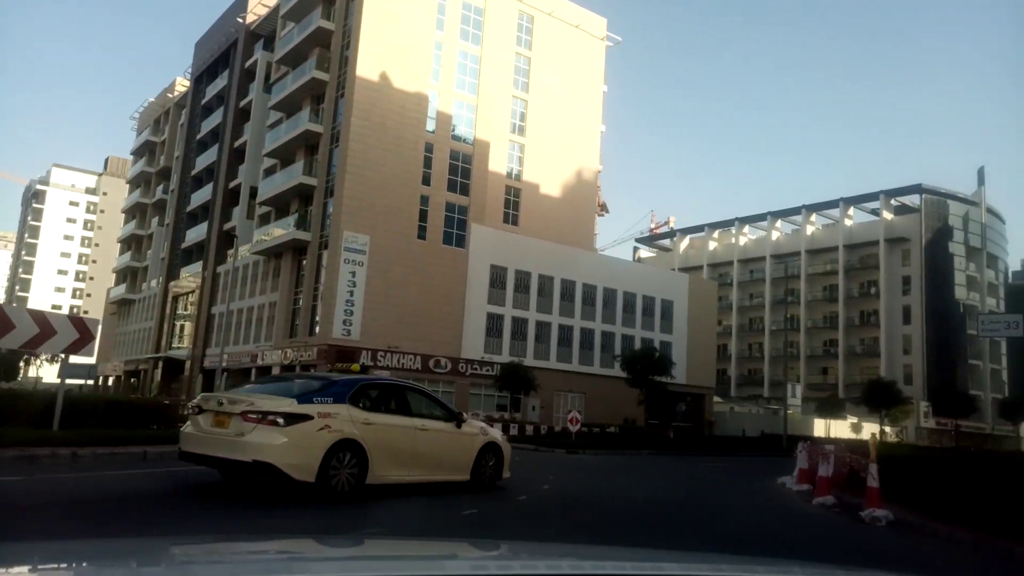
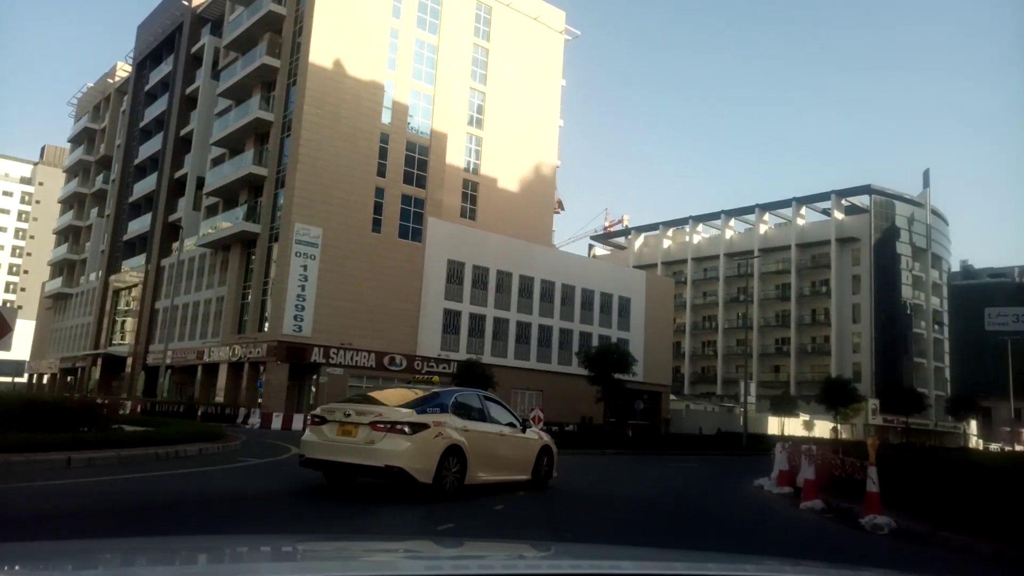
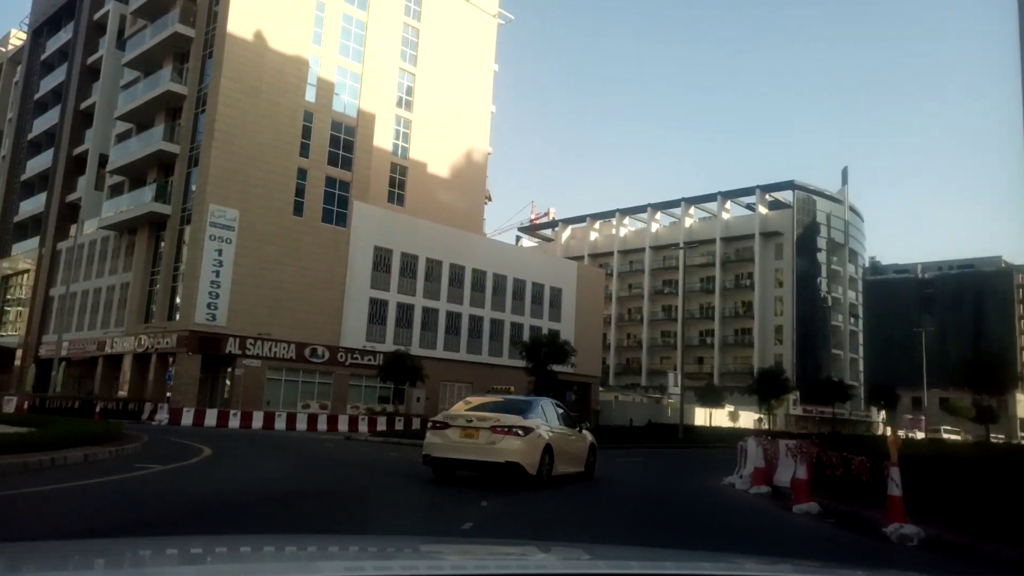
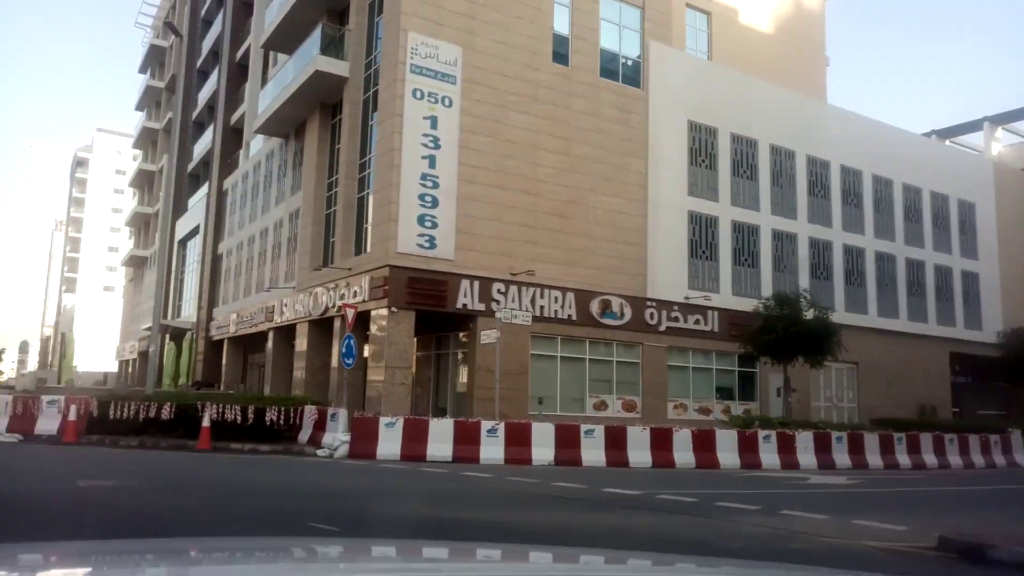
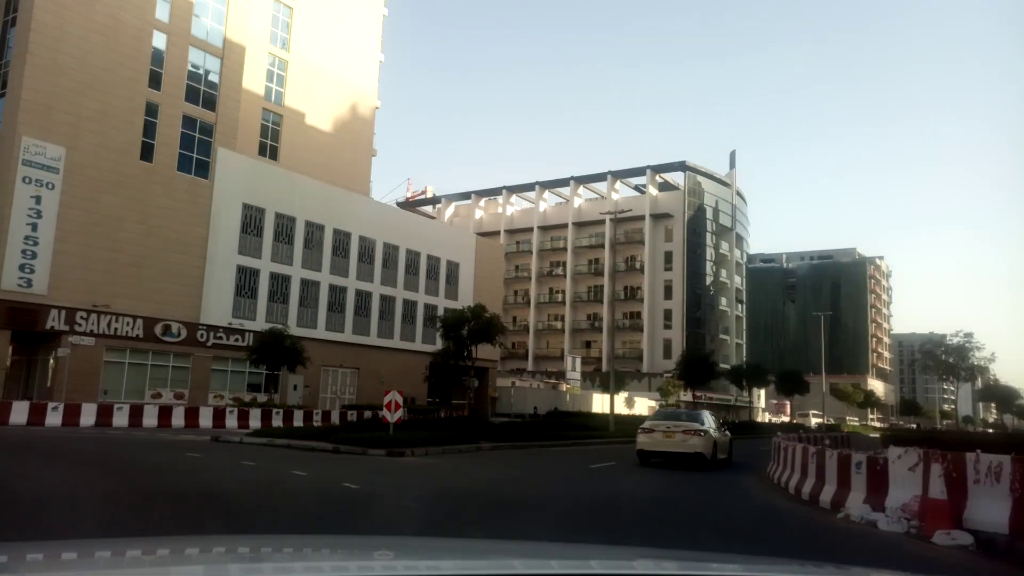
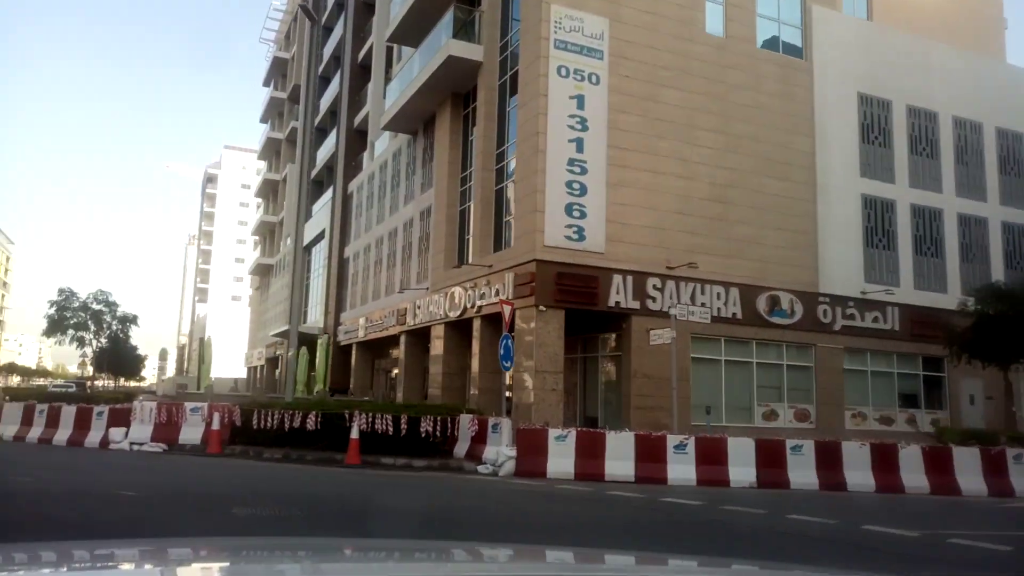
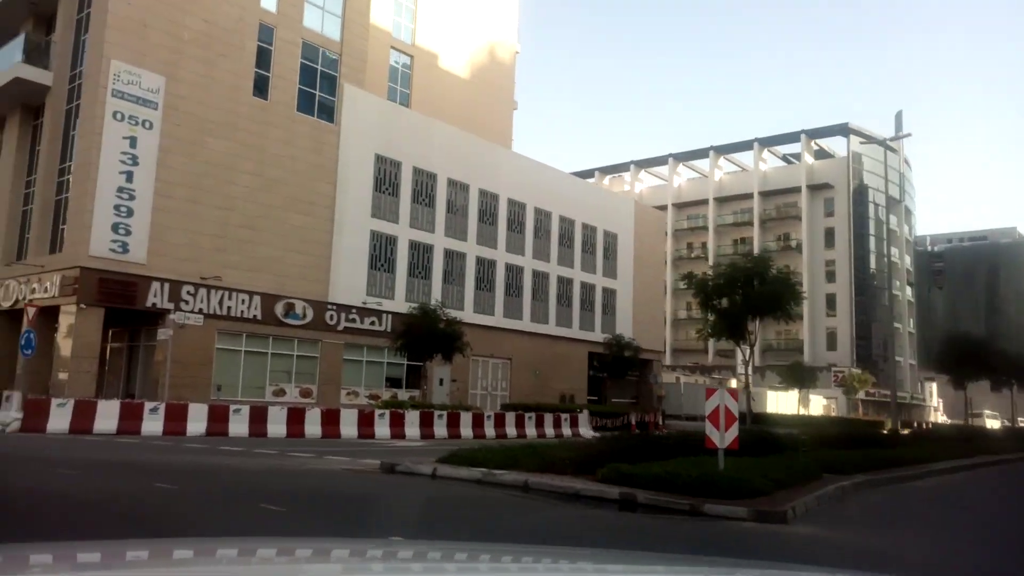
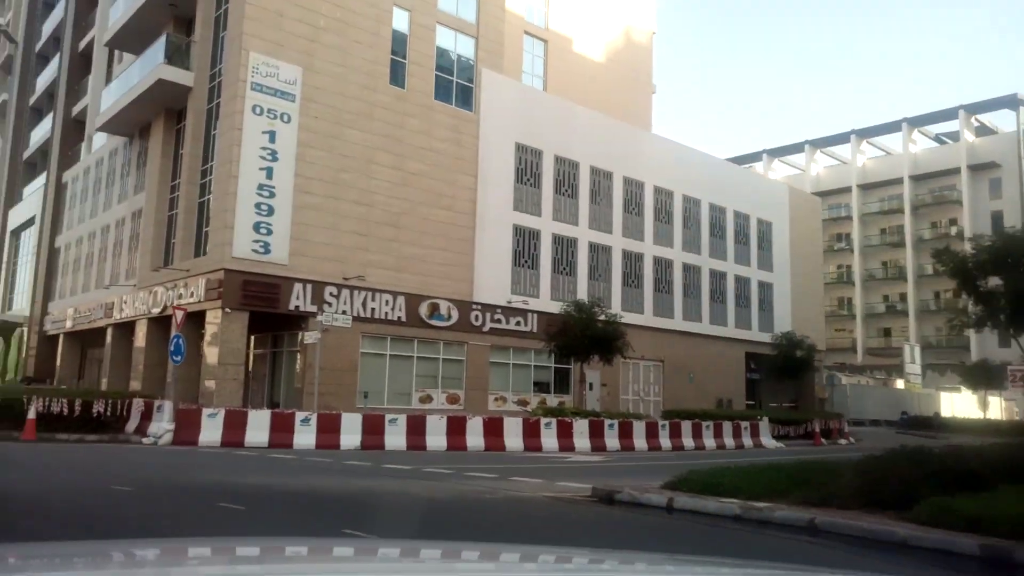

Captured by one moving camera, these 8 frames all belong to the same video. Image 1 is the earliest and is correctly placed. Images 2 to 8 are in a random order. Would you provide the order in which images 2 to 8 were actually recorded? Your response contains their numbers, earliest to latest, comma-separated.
2, 3, 5, 7, 8, 4, 6
